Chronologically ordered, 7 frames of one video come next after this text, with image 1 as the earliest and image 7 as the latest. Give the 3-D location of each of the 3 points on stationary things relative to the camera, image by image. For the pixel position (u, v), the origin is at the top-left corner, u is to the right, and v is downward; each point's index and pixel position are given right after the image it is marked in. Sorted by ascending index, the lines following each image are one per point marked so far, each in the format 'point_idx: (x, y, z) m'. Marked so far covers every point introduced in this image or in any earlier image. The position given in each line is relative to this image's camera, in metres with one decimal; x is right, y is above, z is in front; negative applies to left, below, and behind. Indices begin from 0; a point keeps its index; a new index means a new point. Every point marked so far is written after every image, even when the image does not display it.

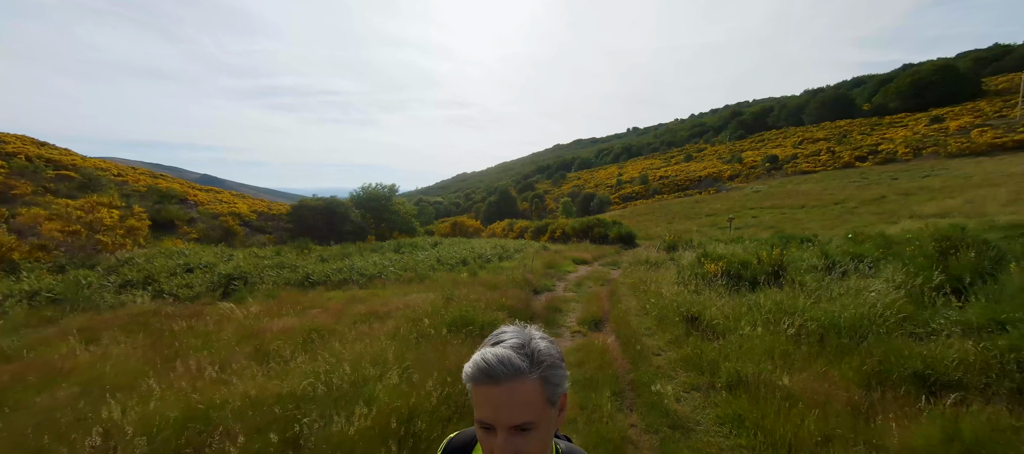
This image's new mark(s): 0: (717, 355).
0: (+2.2, -1.4, +4.2) m
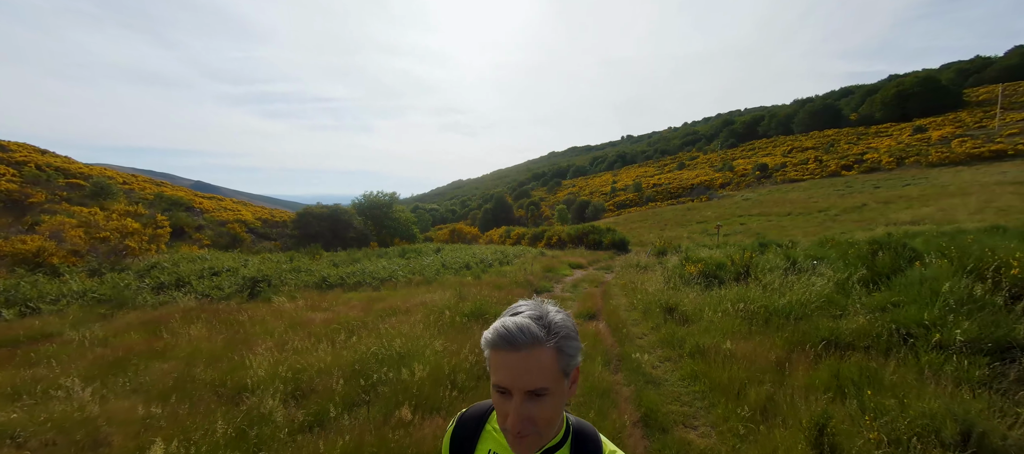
0: (+2.4, -1.5, +5.4) m
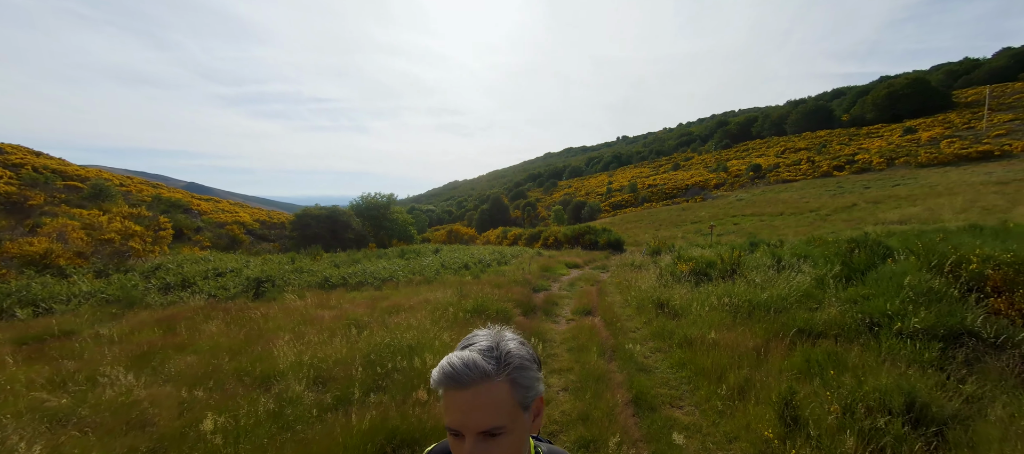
0: (+2.4, -1.5, +5.8) m
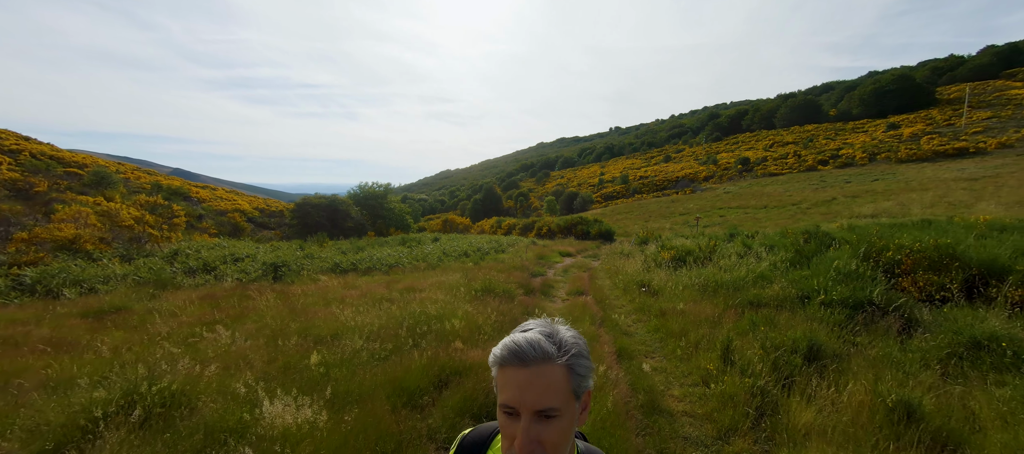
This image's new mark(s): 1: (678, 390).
0: (+2.6, -1.3, +7.1) m
1: (+1.7, -1.7, +4.1) m
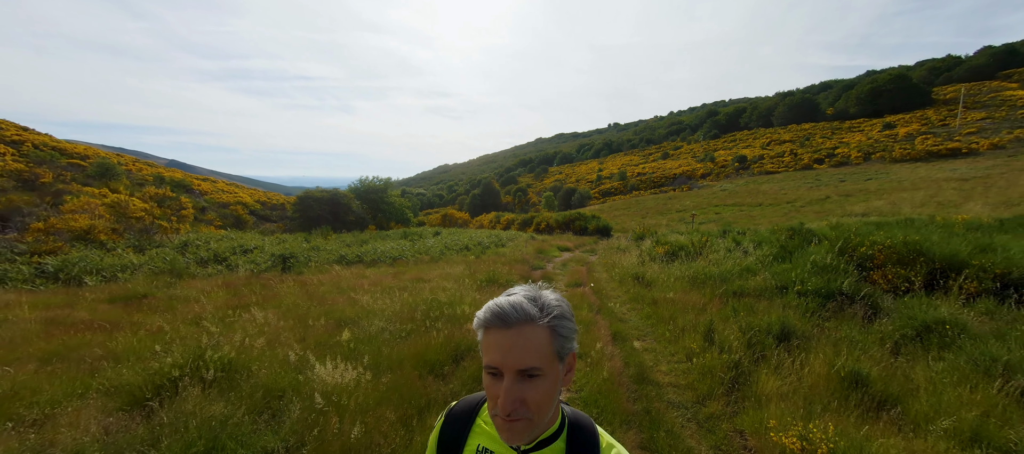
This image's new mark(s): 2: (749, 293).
0: (+2.6, -1.3, +7.6) m
1: (+1.8, -1.6, +4.6) m
2: (+3.9, -1.1, +6.5) m
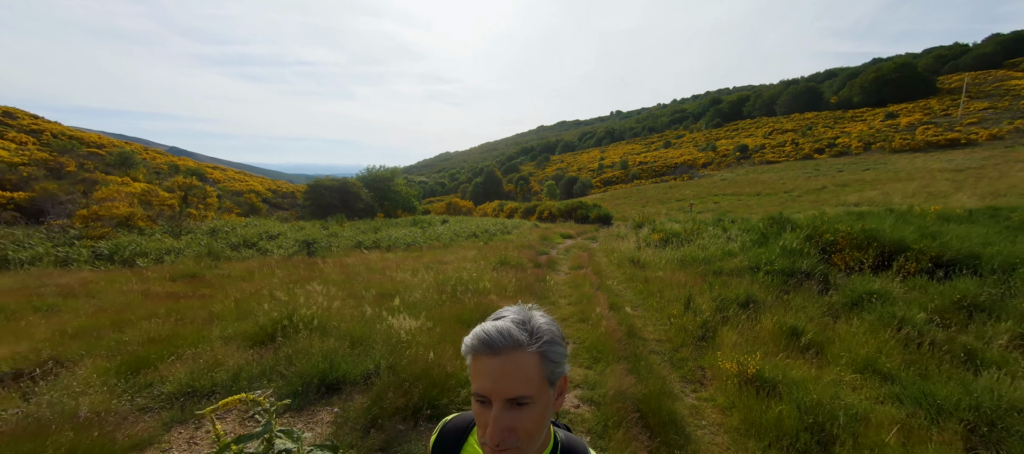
0: (+2.9, -1.0, +8.8) m
1: (+2.1, -1.5, +5.8) m
2: (+4.2, -0.9, +7.7) m
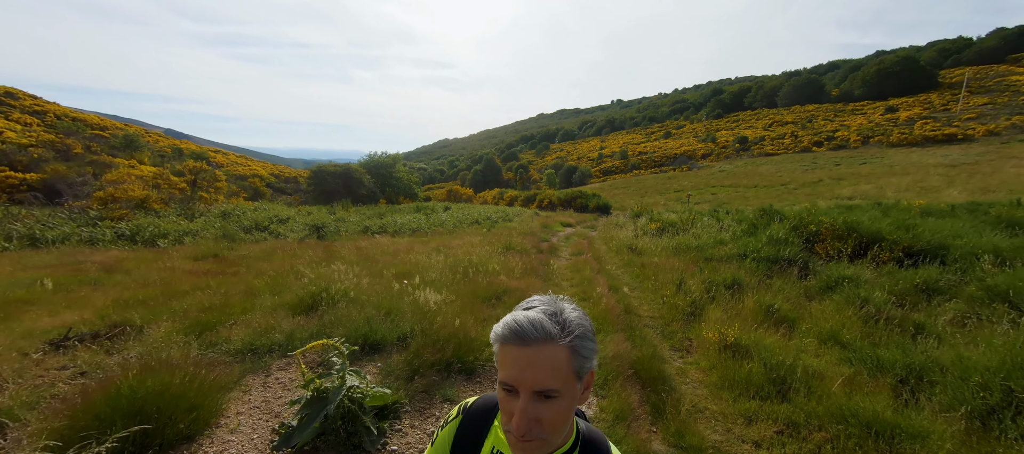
0: (+3.0, -0.7, +9.4) m
1: (+2.2, -1.3, +6.5) m
2: (+4.4, -0.7, +8.3) m
